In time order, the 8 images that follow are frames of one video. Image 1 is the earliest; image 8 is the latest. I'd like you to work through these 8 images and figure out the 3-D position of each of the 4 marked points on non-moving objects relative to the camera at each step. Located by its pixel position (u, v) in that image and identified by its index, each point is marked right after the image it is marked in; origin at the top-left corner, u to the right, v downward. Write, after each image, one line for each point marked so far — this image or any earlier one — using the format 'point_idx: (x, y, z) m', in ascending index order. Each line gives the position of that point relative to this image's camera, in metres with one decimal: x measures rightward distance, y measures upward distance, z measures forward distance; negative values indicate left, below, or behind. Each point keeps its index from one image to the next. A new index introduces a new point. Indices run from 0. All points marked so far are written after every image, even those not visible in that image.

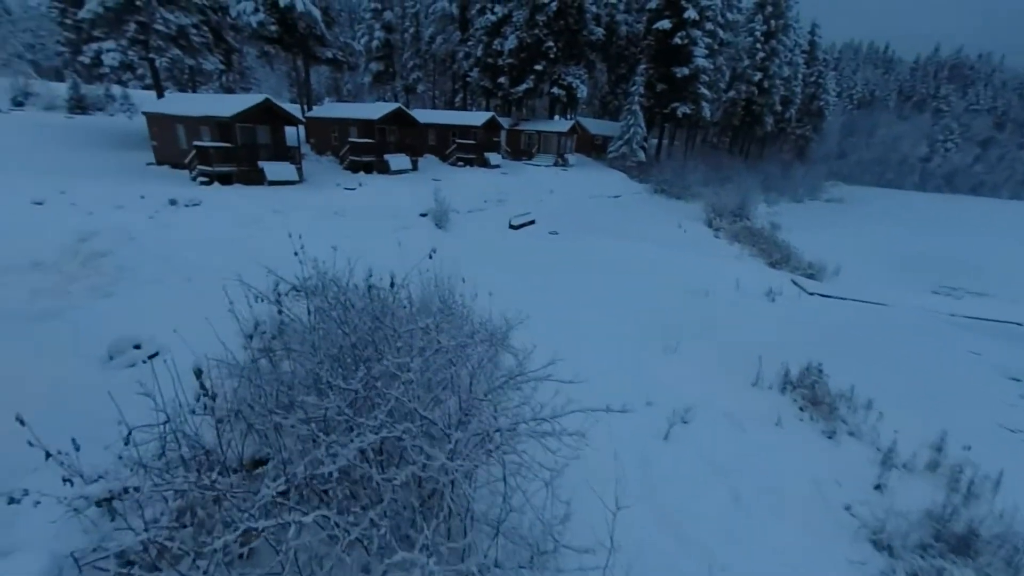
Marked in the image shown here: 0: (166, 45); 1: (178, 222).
0: (-16.9, +11.9, +19.6) m
1: (-9.2, +1.8, +11.0) m
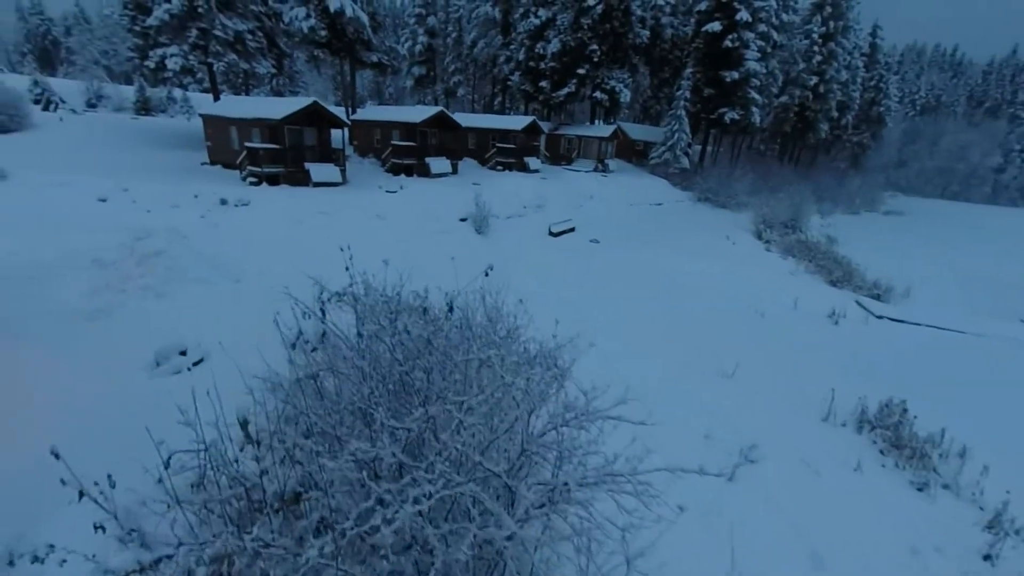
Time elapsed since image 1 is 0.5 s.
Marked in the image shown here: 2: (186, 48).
0: (-14.7, +12.1, +20.5) m
1: (-8.0, +1.8, +11.2) m
2: (-15.9, +11.7, +19.7) m
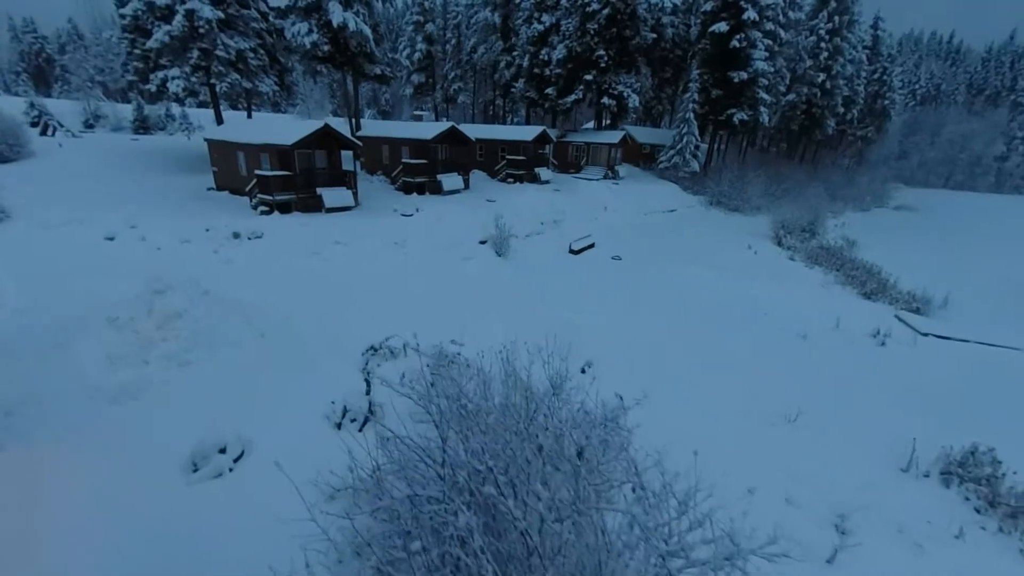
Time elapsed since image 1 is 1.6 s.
0: (-14.2, +10.9, +20.0) m
1: (-7.2, +0.8, +10.7) m
2: (-15.5, +10.4, +19.2) m
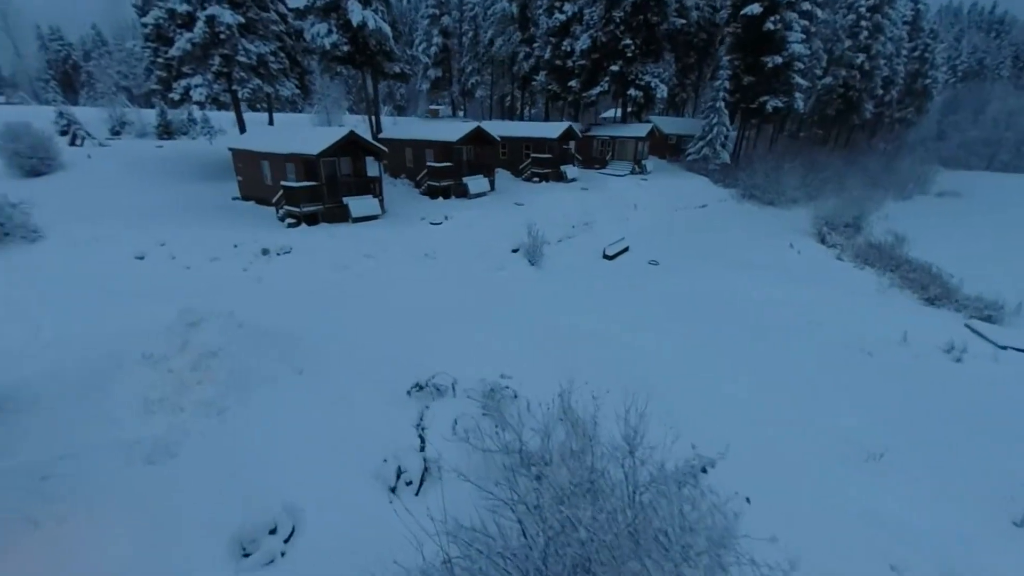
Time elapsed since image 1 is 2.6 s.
0: (-13.0, +10.5, +19.7) m
1: (-6.2, +0.3, +10.4) m
2: (-14.3, +9.9, +19.0) m
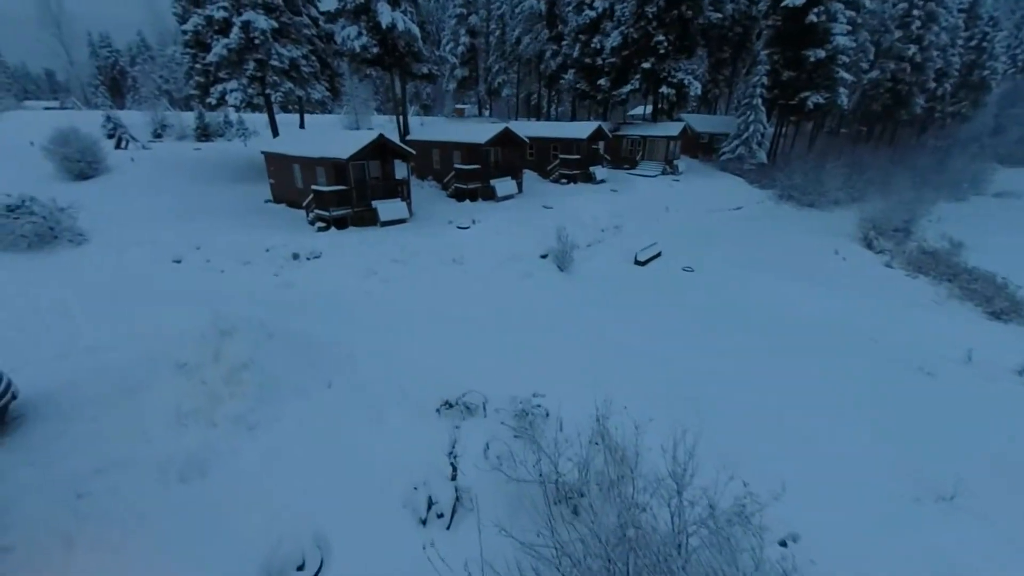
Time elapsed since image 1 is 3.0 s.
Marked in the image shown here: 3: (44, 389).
0: (-11.6, +10.5, +20.0) m
1: (-5.4, +0.1, +10.4) m
2: (-12.9, +10.0, +19.4) m
3: (-7.1, -1.5, +6.1) m
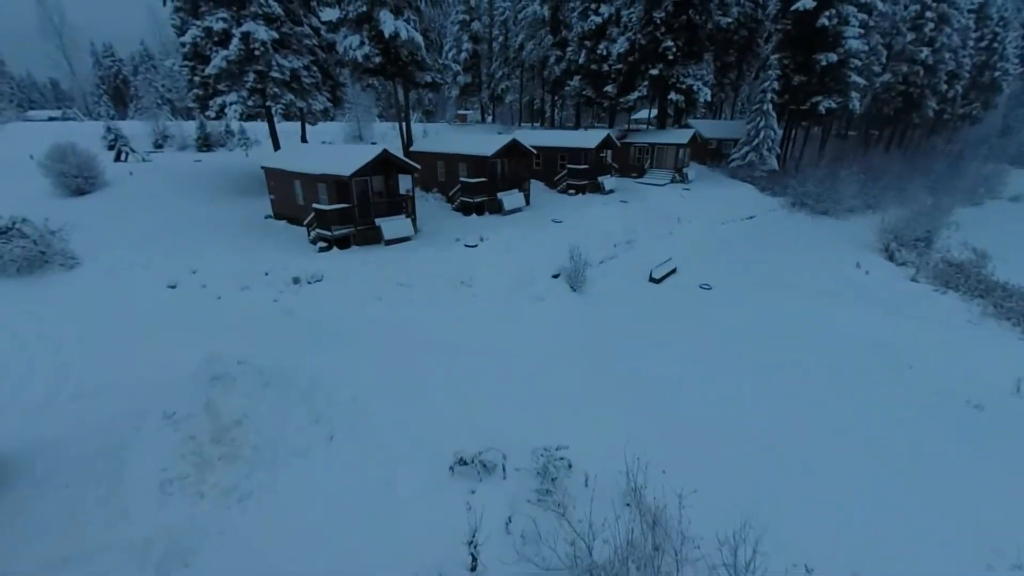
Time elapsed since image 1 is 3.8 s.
0: (-11.3, +9.7, +19.6) m
1: (-5.1, -0.5, +9.9) m
2: (-12.6, +9.2, +18.9) m
3: (-6.8, -2.2, +5.6) m
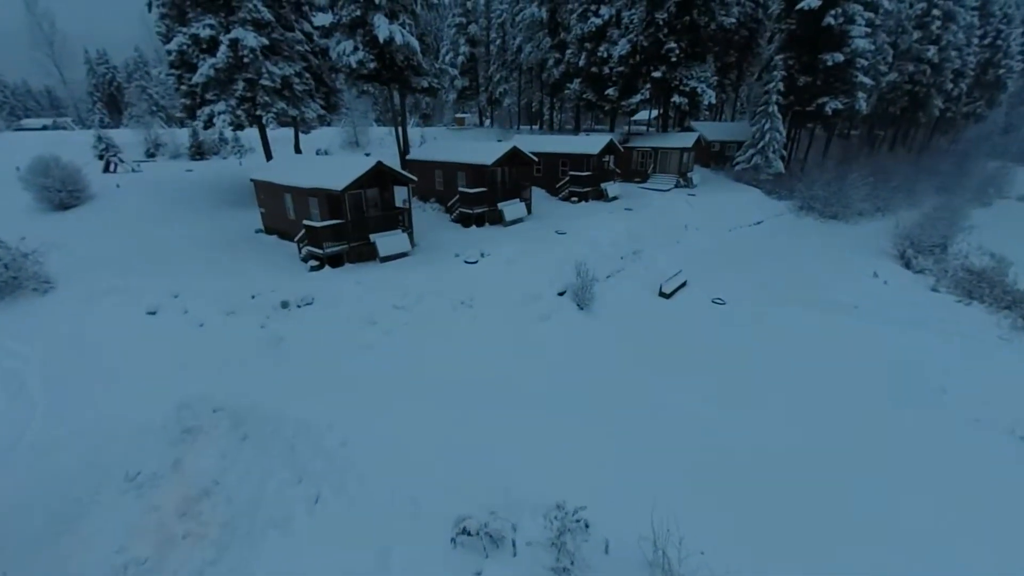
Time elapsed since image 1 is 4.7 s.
0: (-11.3, +8.9, +18.9) m
1: (-5.0, -1.2, +9.1) m
2: (-12.6, +8.4, +18.2) m
3: (-6.7, -2.8, +4.8) m
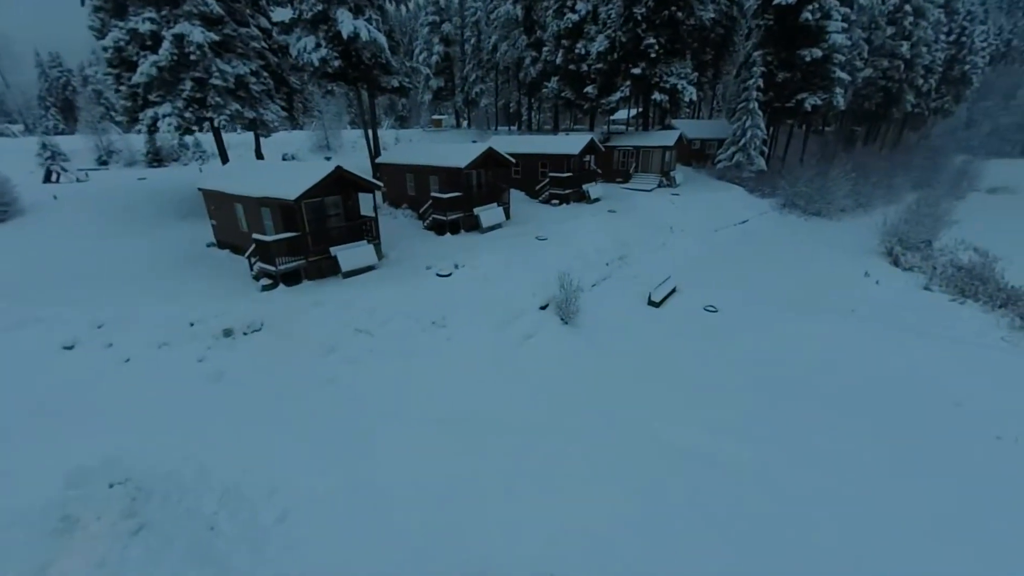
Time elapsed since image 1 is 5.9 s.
0: (-12.4, +8.2, +17.4) m
1: (-5.5, -1.7, +7.9) m
2: (-13.7, +7.6, +16.7) m
3: (-6.9, -3.4, +3.5) m
